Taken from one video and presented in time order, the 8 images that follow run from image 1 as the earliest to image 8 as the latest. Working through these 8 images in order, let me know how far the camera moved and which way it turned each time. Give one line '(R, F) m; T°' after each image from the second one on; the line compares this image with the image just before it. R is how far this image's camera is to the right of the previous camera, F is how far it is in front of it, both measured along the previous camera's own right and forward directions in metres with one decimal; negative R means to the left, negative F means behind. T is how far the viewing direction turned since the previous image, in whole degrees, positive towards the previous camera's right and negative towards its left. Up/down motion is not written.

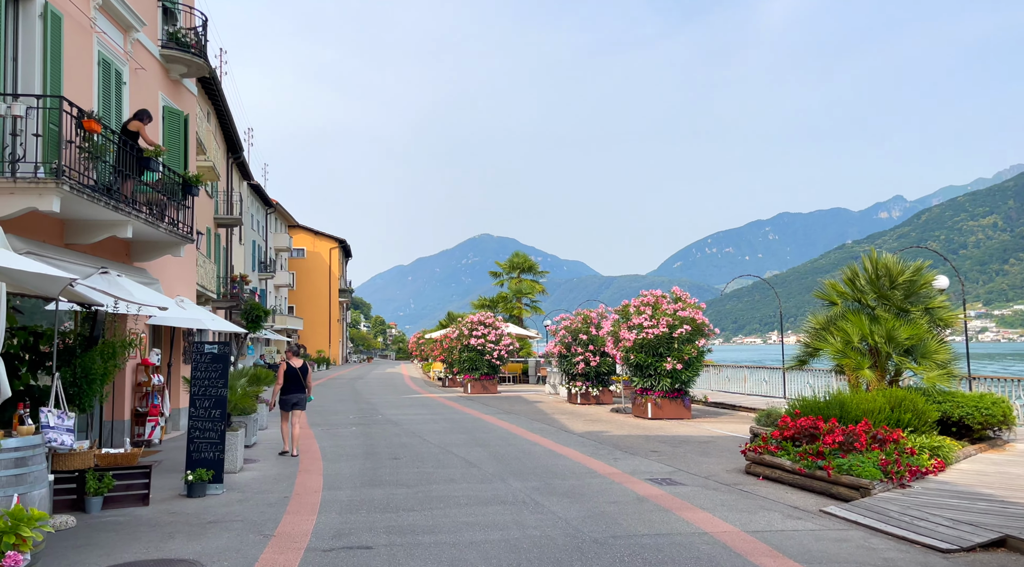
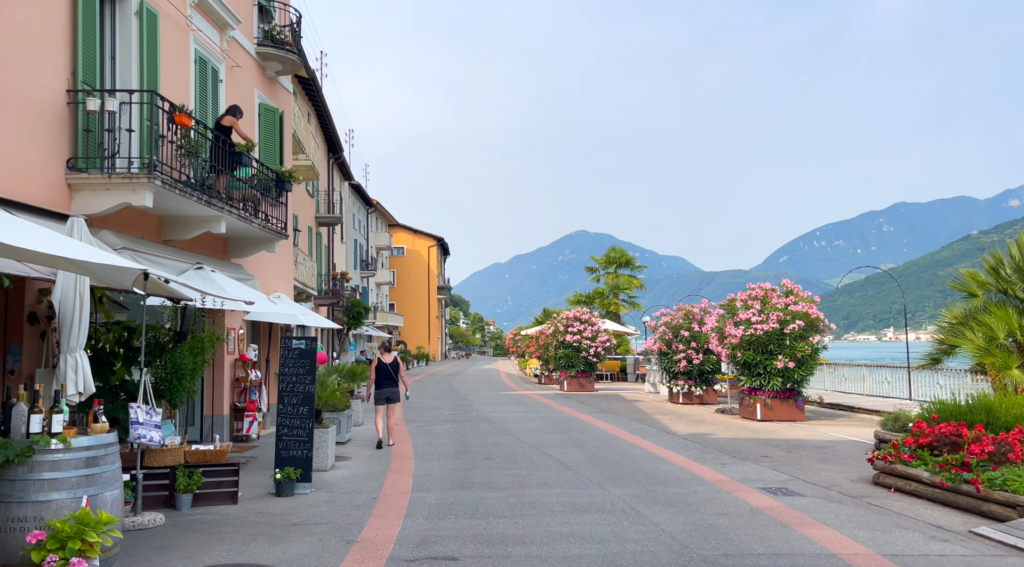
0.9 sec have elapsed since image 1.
(0.0, +0.6) m; -7°
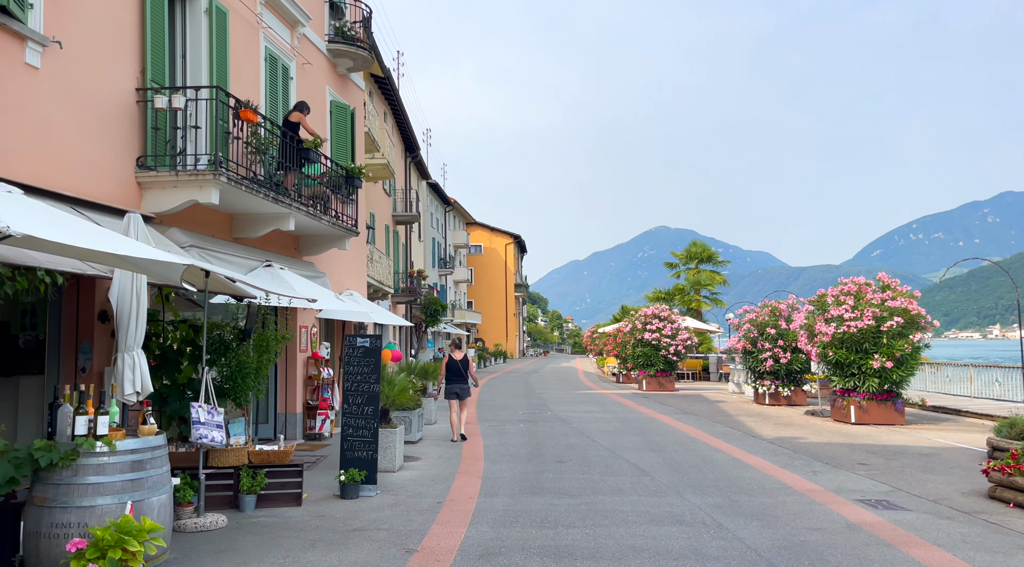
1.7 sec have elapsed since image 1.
(+0.1, +0.5) m; -6°
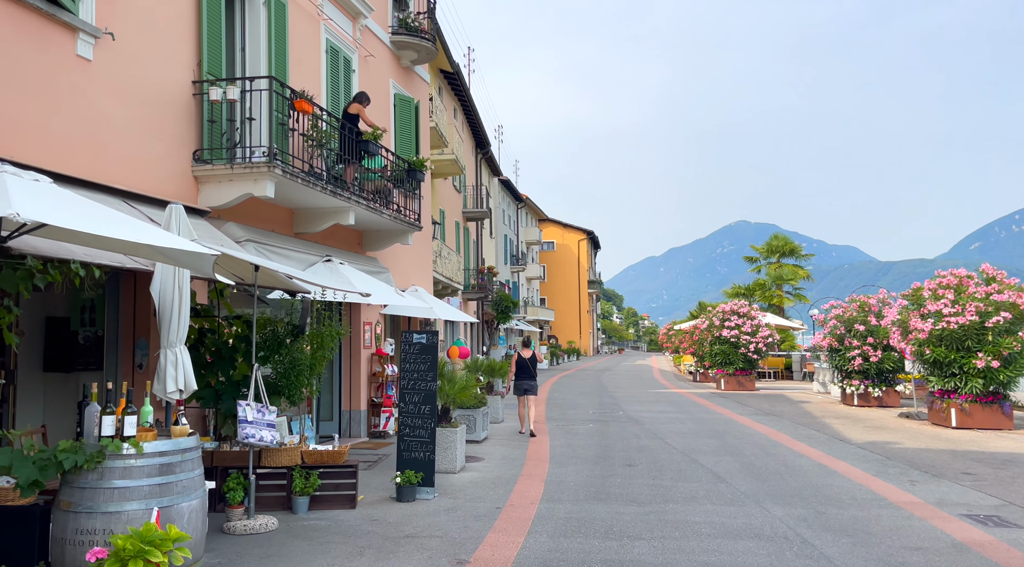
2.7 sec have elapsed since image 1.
(+0.1, +0.5) m; -5°
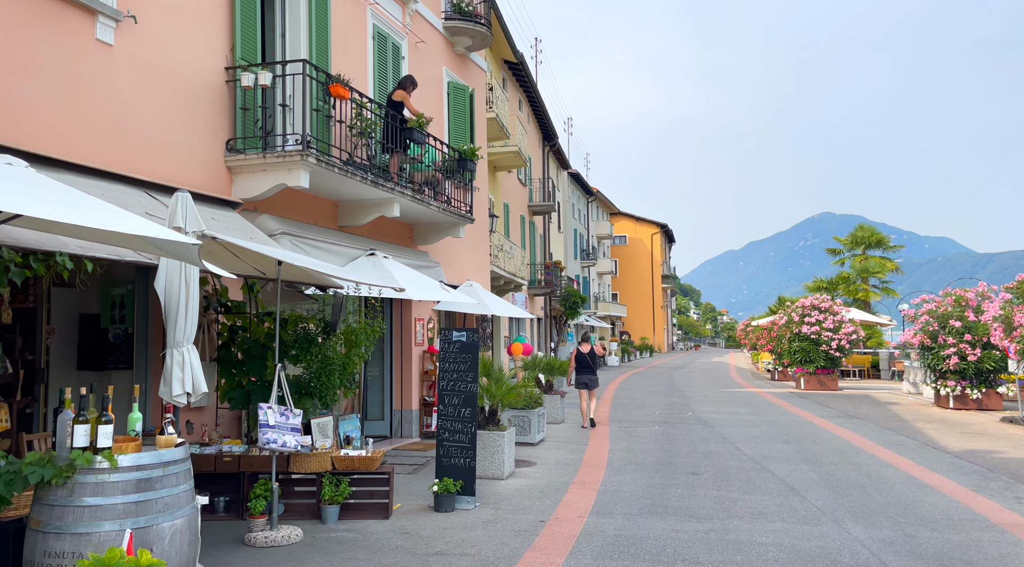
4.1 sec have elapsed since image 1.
(+0.3, +0.7) m; -5°
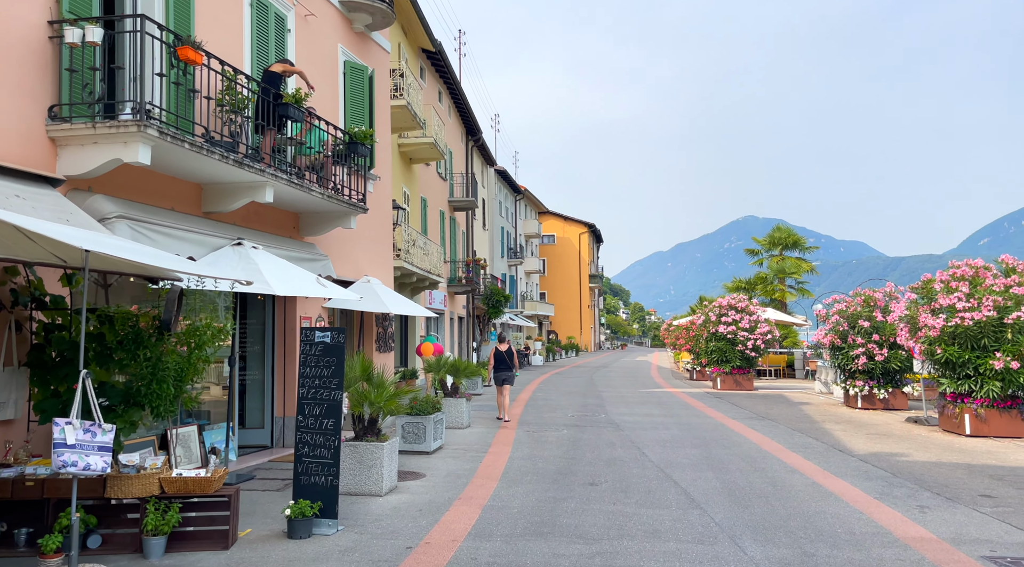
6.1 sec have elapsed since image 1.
(+0.5, +0.9) m; +5°
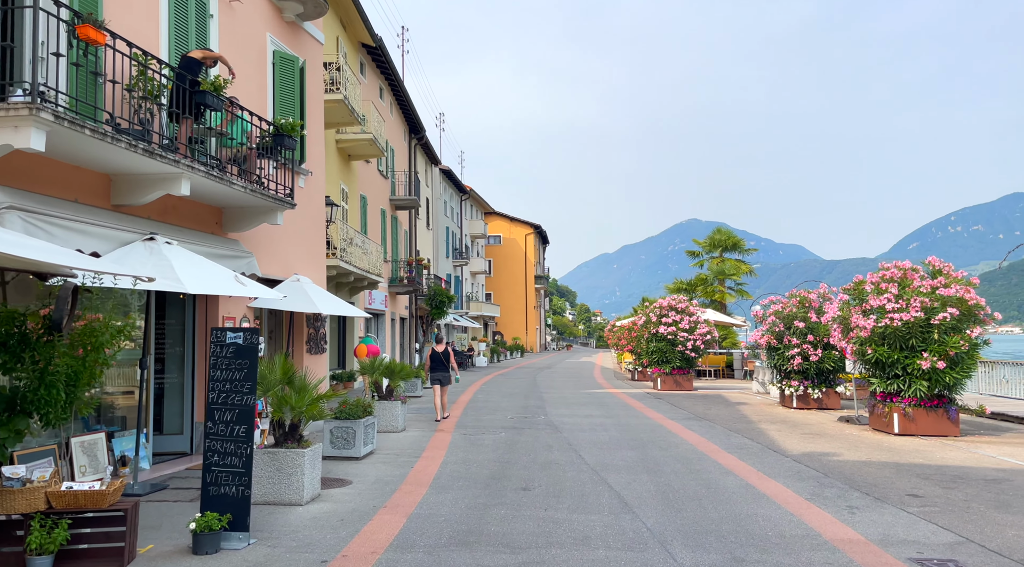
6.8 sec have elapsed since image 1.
(+0.2, +0.3) m; +4°
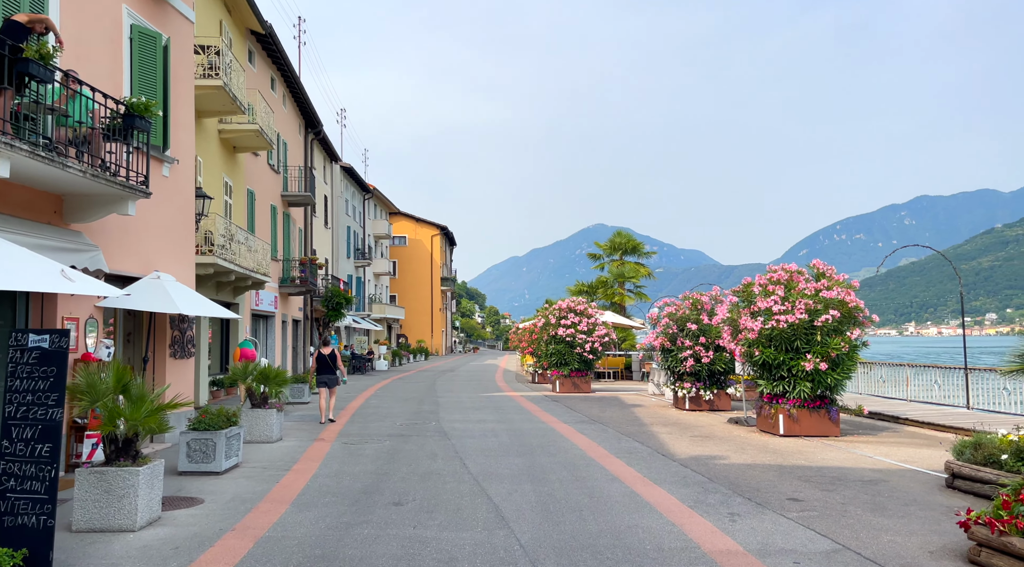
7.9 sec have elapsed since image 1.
(+0.4, +0.6) m; +6°
